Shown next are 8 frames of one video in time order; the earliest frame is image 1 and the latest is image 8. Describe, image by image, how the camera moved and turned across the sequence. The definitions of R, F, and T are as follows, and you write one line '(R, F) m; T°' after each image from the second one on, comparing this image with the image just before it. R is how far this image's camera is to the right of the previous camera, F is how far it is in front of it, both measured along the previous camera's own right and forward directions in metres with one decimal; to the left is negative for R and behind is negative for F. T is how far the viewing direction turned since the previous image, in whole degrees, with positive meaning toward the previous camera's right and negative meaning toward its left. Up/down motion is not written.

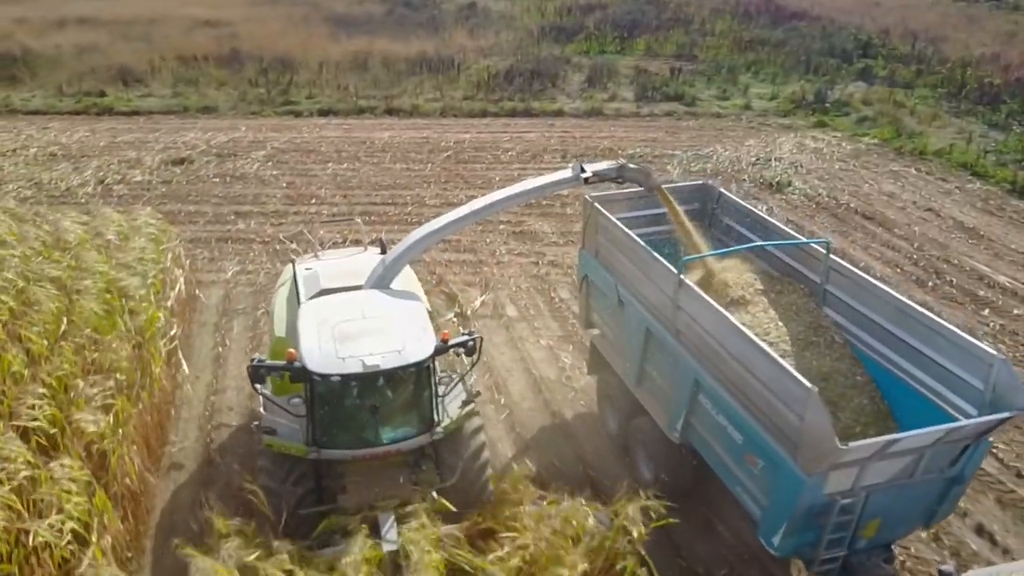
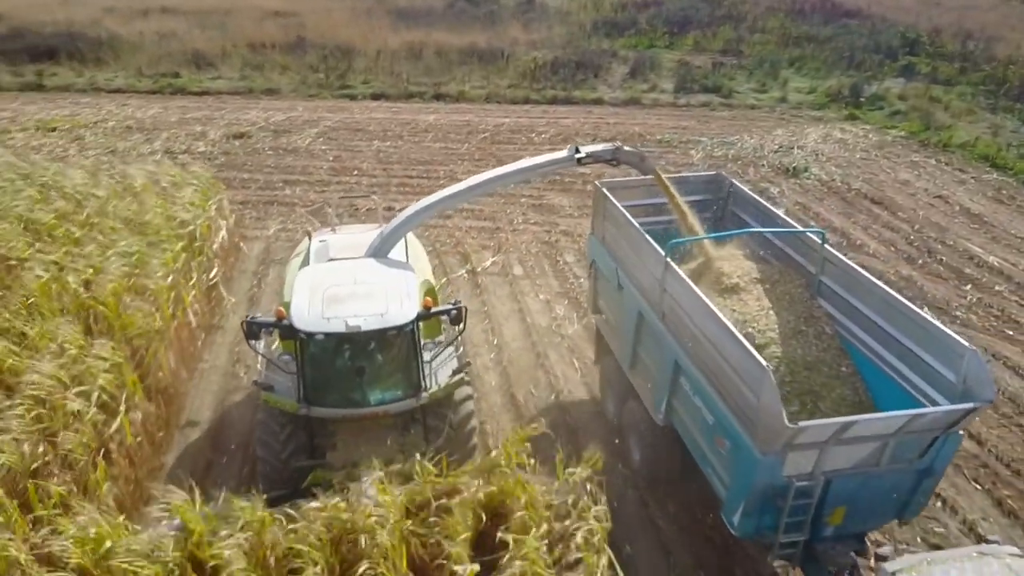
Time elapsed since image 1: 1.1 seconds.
(+0.7, -0.8) m; -5°
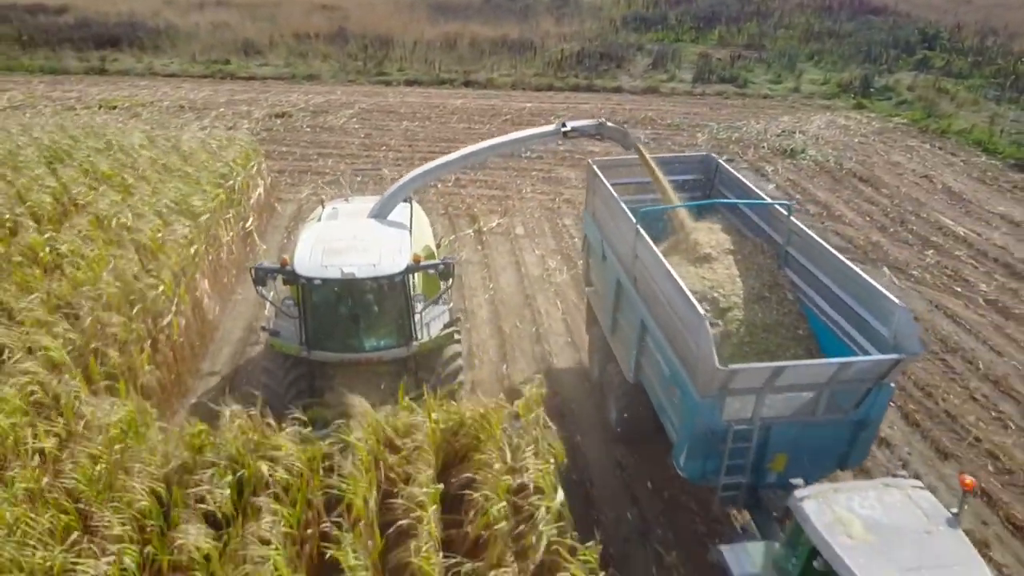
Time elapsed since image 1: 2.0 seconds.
(+0.5, -1.0) m; -3°
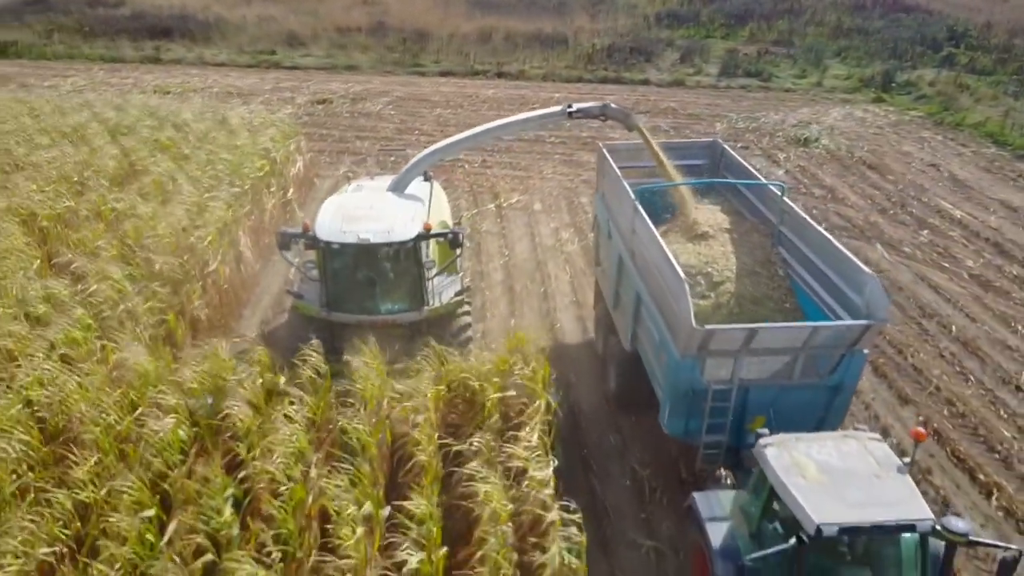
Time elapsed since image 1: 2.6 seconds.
(+0.3, -0.7) m; -3°
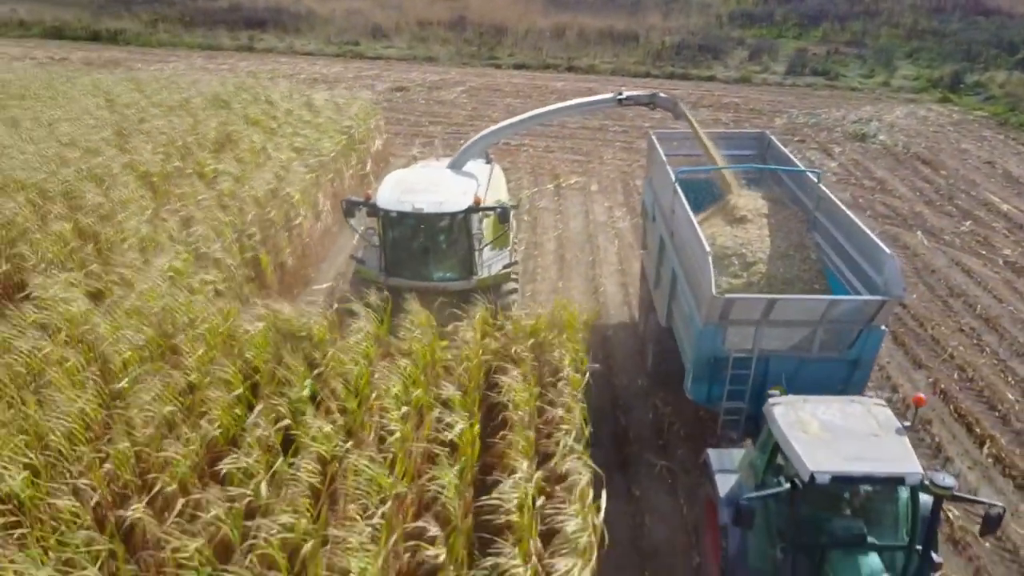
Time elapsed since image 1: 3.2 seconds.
(+0.2, -0.8) m; -5°
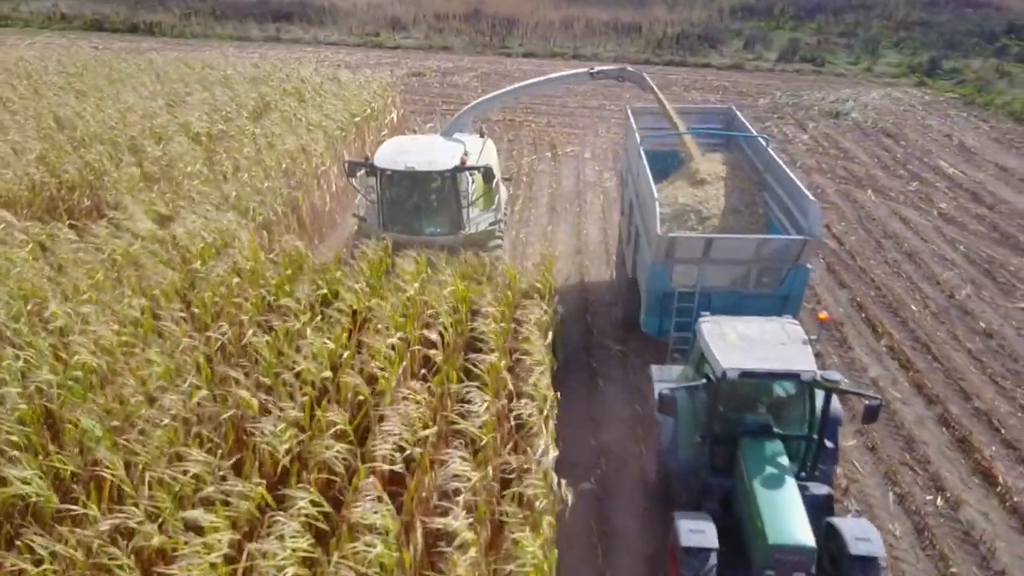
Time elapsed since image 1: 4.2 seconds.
(+0.3, -1.5) m; -1°
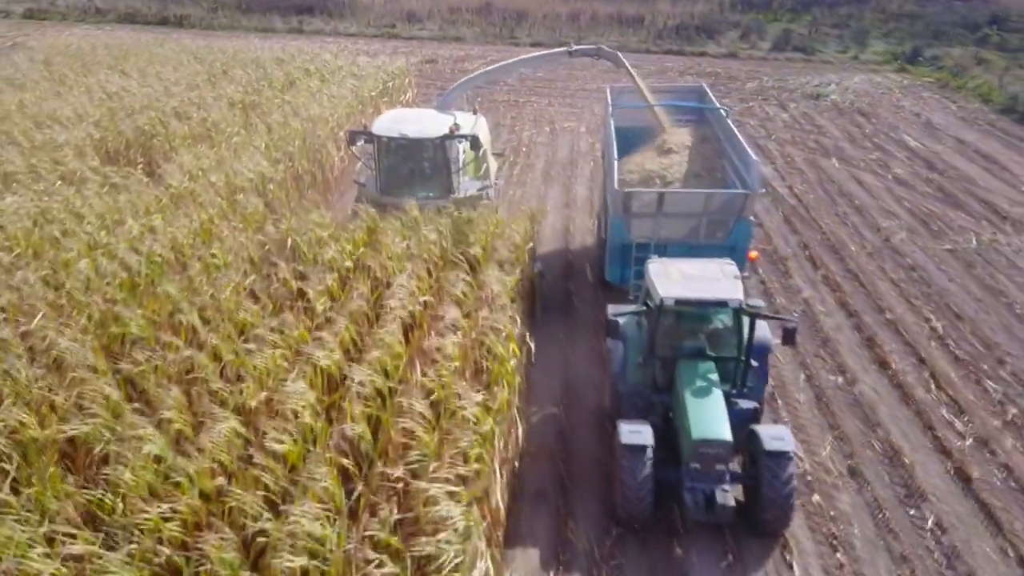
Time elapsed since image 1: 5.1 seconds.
(+0.3, -1.3) m; -1°
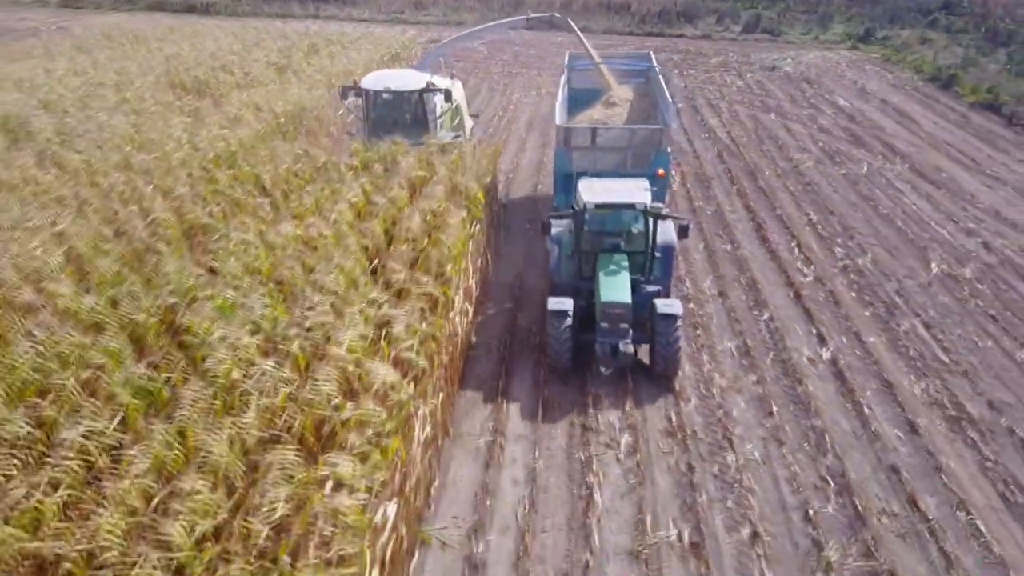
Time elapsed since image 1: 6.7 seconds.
(+0.4, -2.4) m; -1°
